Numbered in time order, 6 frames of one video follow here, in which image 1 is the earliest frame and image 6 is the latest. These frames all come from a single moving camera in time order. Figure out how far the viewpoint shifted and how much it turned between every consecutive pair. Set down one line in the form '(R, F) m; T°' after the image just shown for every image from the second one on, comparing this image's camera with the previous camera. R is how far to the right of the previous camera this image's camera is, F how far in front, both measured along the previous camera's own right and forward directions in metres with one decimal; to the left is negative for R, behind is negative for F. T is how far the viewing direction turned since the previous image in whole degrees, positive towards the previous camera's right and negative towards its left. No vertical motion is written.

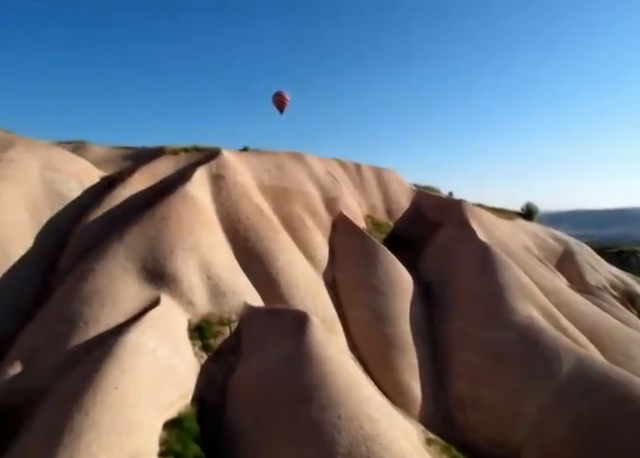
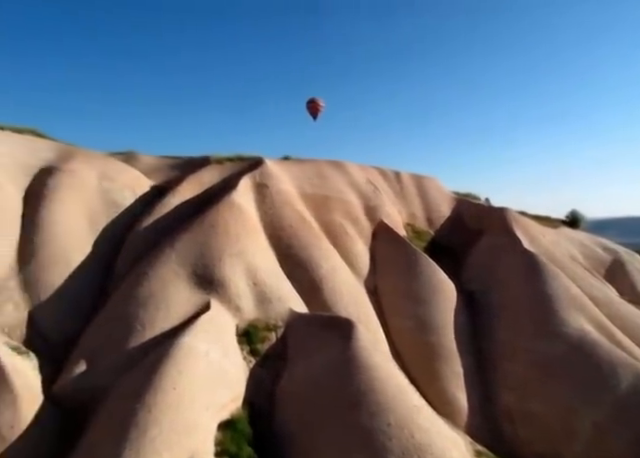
(-0.2, -0.3) m; -4°
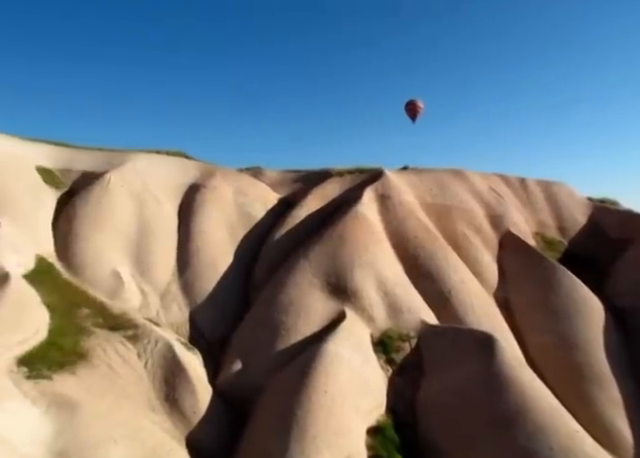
(-0.7, -0.3) m; -11°
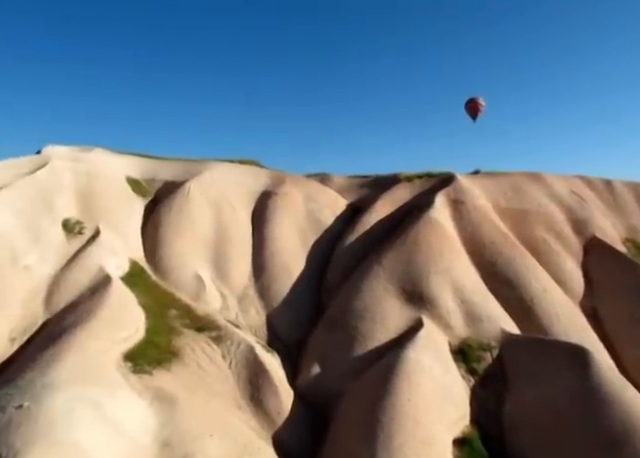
(-0.3, +0.2) m; -7°
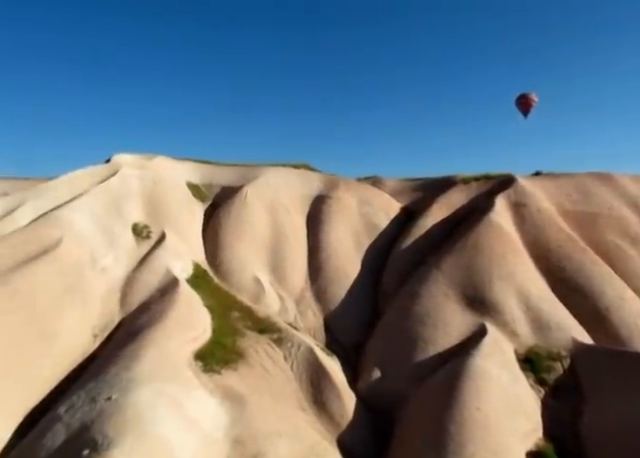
(-0.2, +0.3) m; -5°
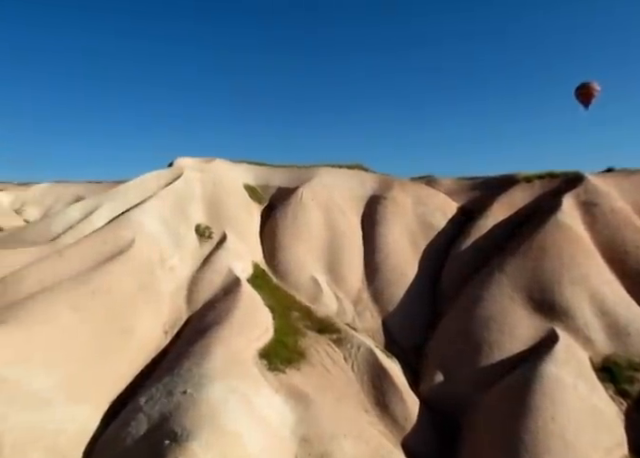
(-0.2, +0.5) m; -5°
